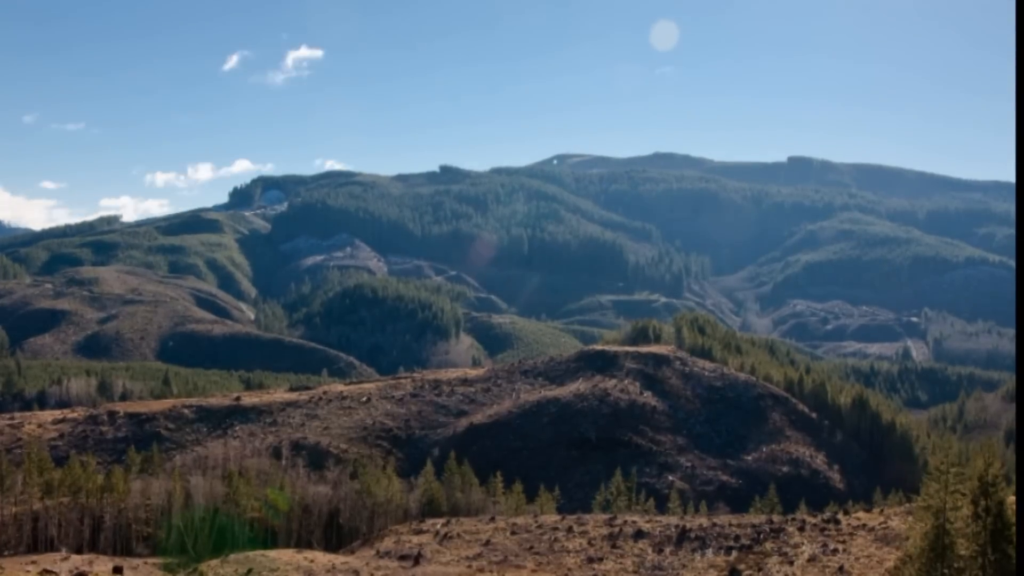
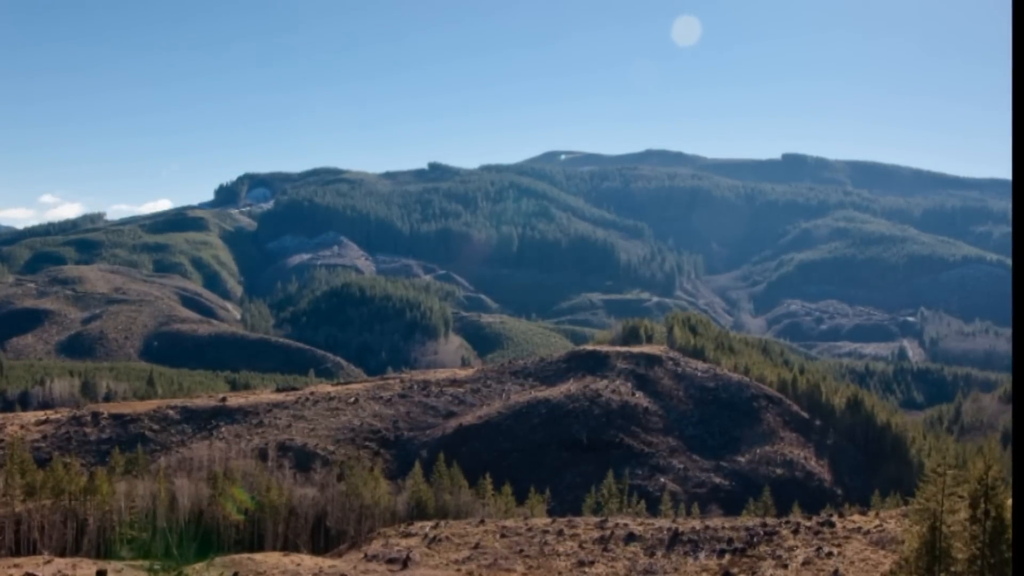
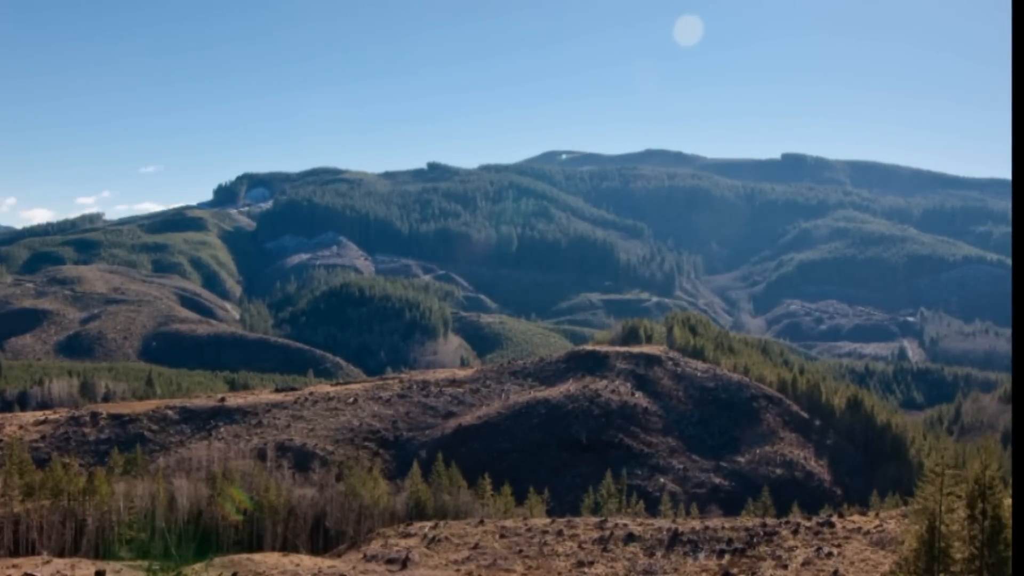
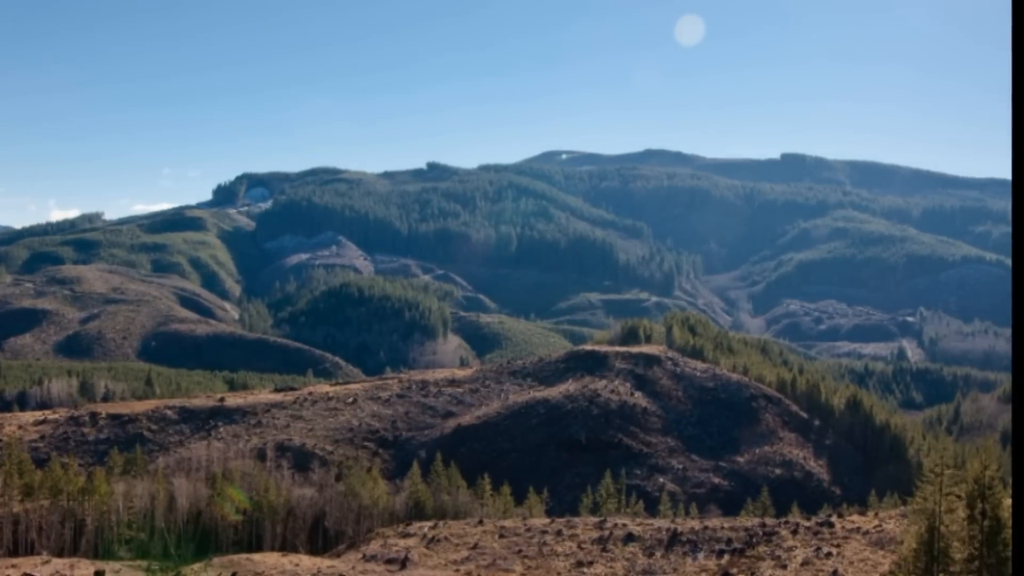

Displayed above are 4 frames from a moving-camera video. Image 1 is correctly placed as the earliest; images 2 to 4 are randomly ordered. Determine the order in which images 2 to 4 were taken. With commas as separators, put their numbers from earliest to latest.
2, 3, 4
